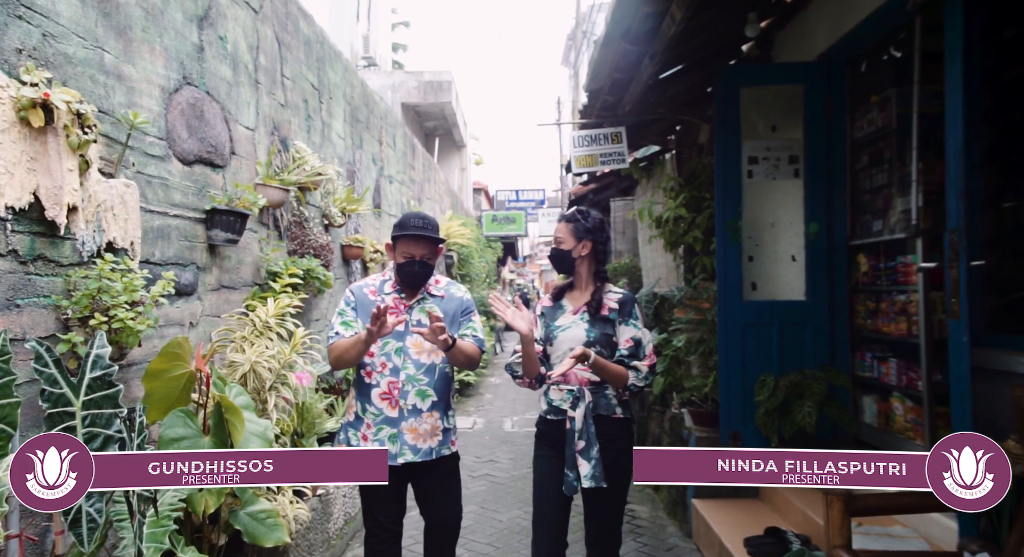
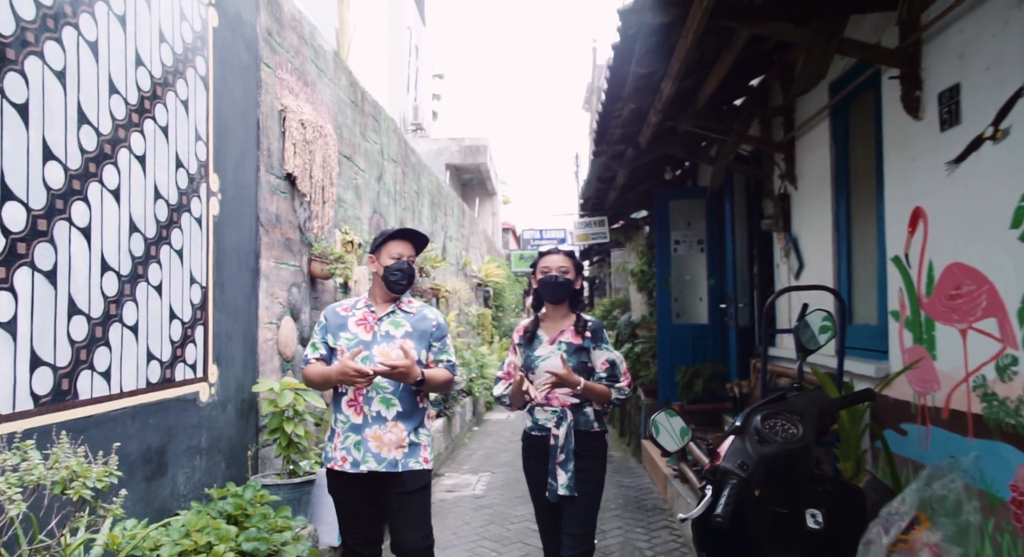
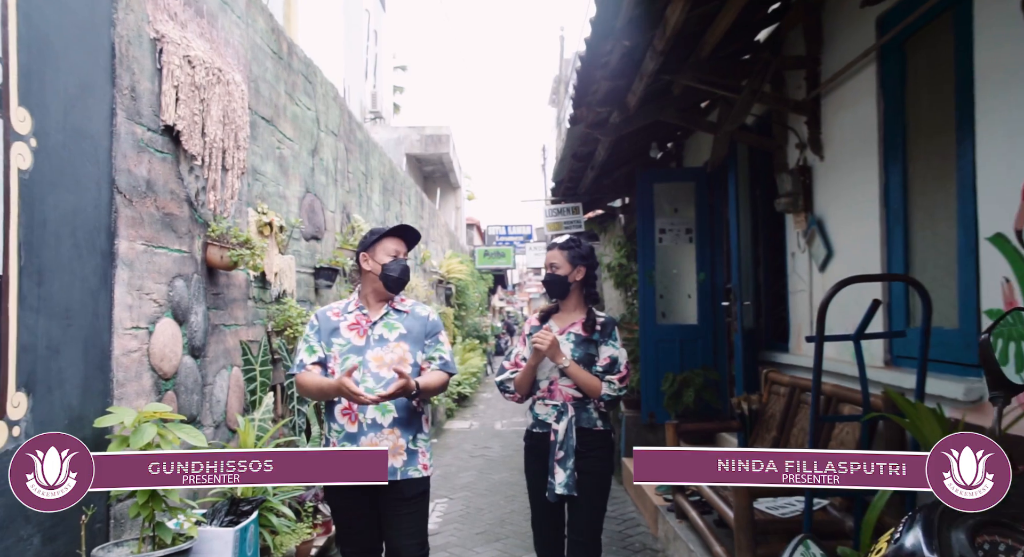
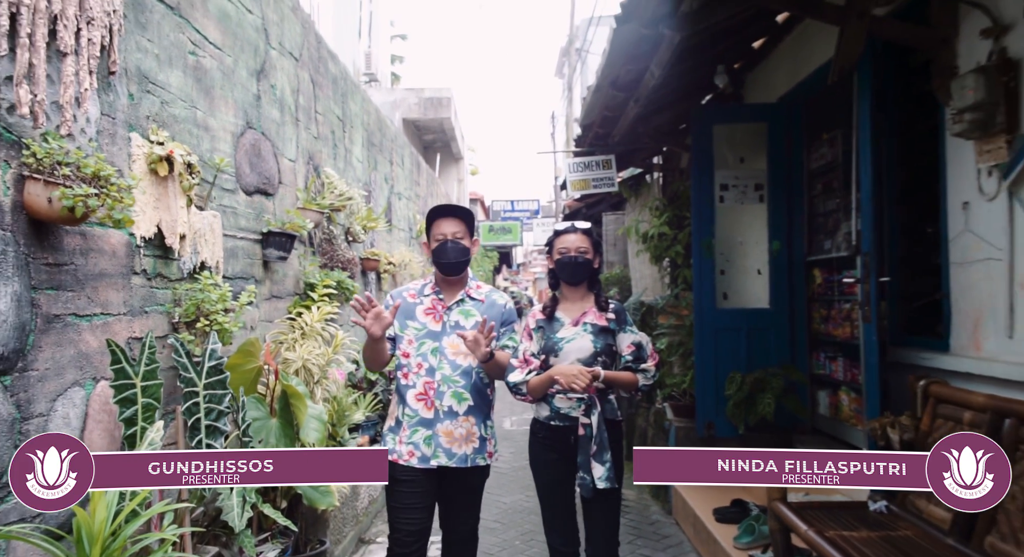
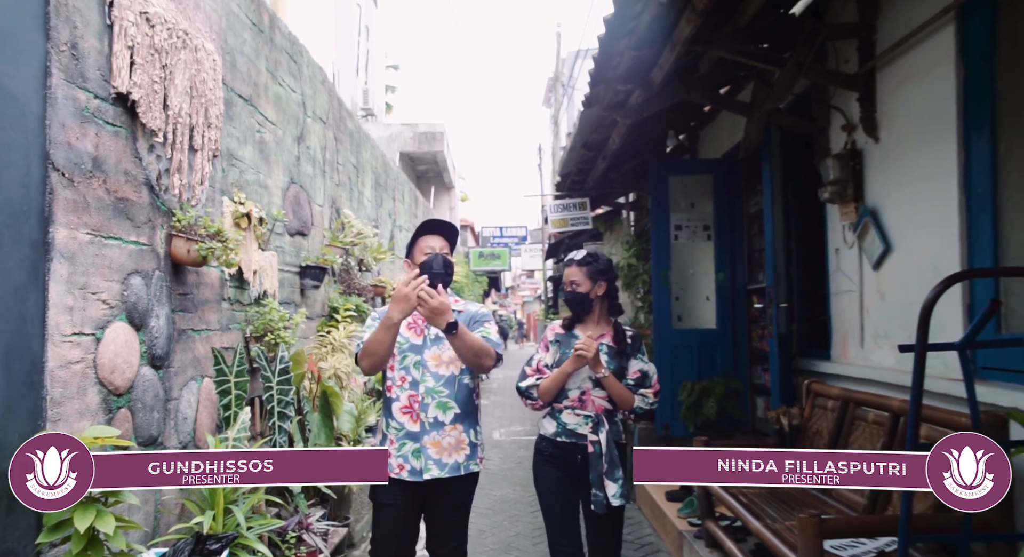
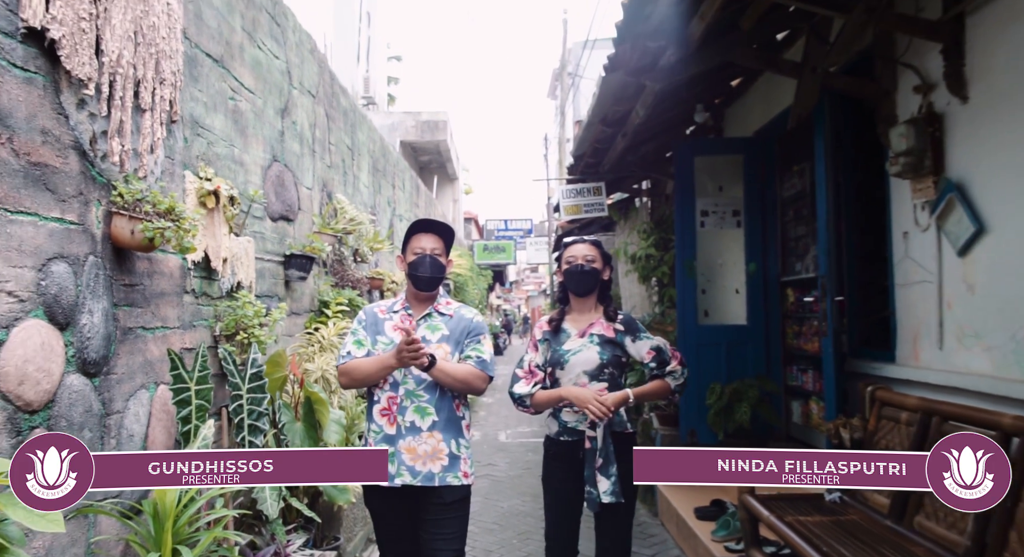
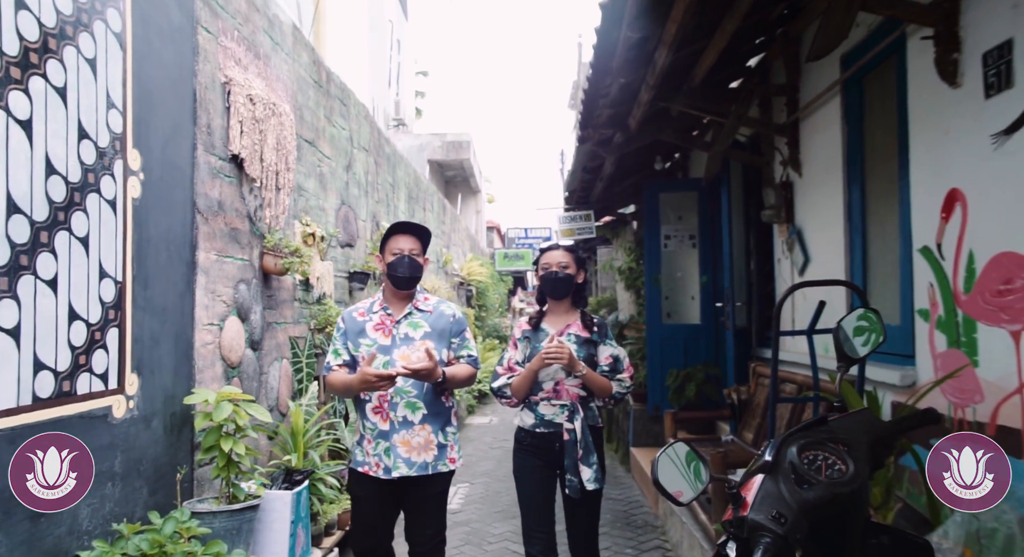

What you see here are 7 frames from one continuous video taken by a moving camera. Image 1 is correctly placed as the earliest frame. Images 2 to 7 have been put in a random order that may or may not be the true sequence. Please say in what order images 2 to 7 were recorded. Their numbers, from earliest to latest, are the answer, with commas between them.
4, 6, 5, 3, 7, 2
